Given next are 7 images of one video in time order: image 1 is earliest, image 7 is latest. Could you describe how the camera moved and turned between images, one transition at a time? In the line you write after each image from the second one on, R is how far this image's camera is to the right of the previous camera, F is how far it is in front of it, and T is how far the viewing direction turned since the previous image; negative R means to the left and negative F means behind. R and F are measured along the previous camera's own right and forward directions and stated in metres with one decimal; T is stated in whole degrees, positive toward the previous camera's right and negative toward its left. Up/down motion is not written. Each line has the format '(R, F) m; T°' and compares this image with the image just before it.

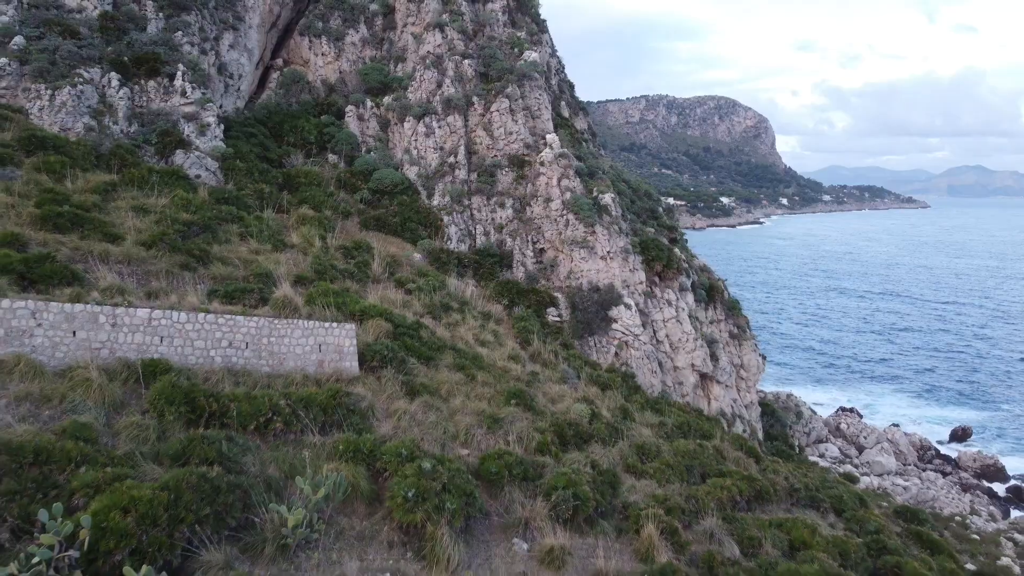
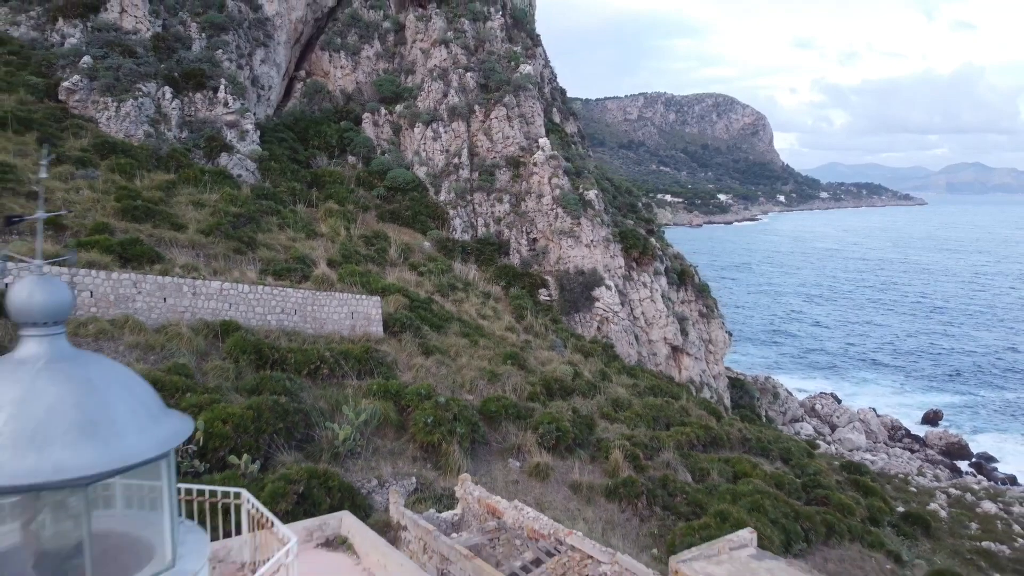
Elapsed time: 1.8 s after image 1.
(0.0, -2.9) m; 0°
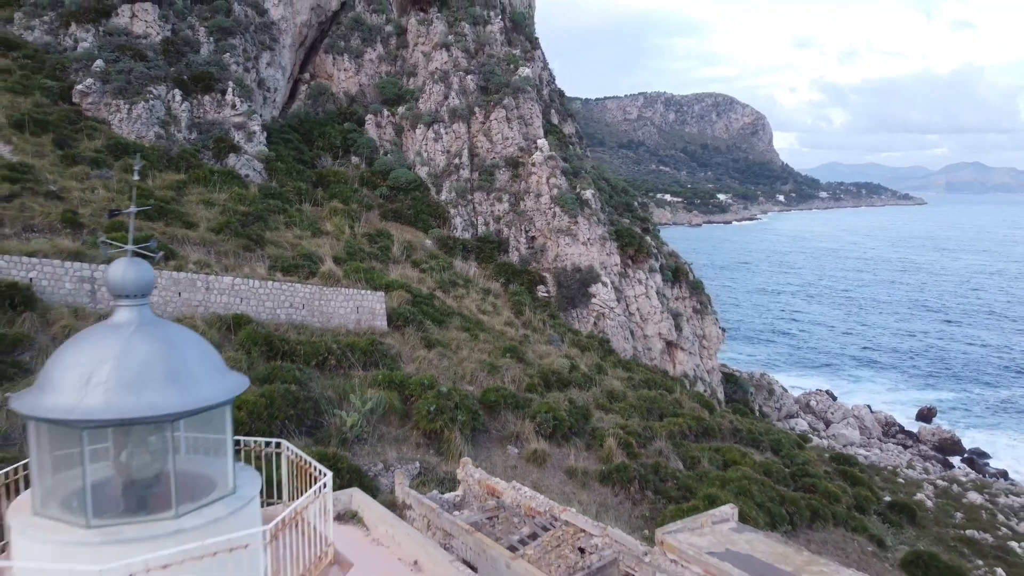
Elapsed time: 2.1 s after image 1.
(0.0, -0.6) m; 0°
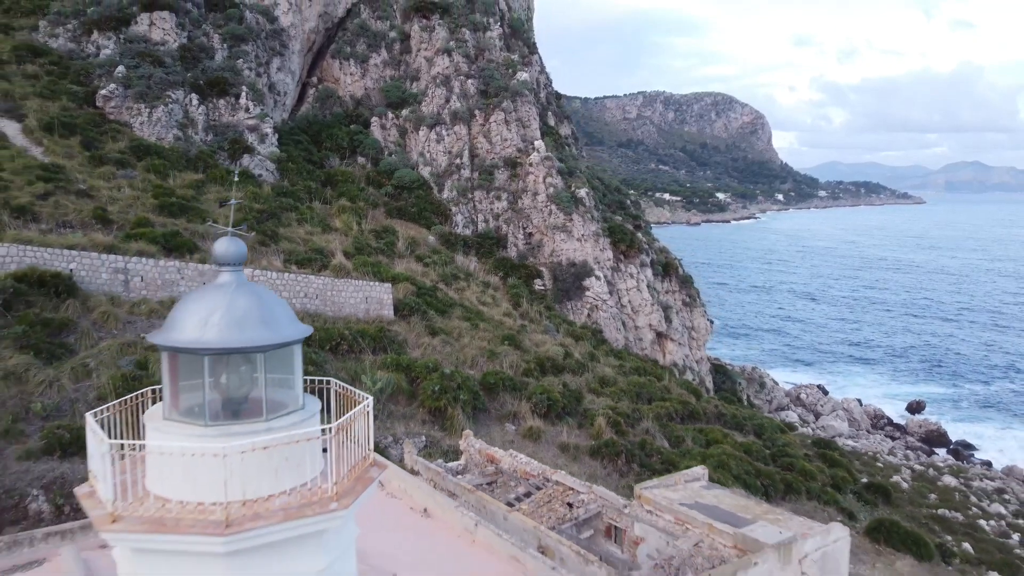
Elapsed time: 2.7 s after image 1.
(0.0, -1.2) m; 0°
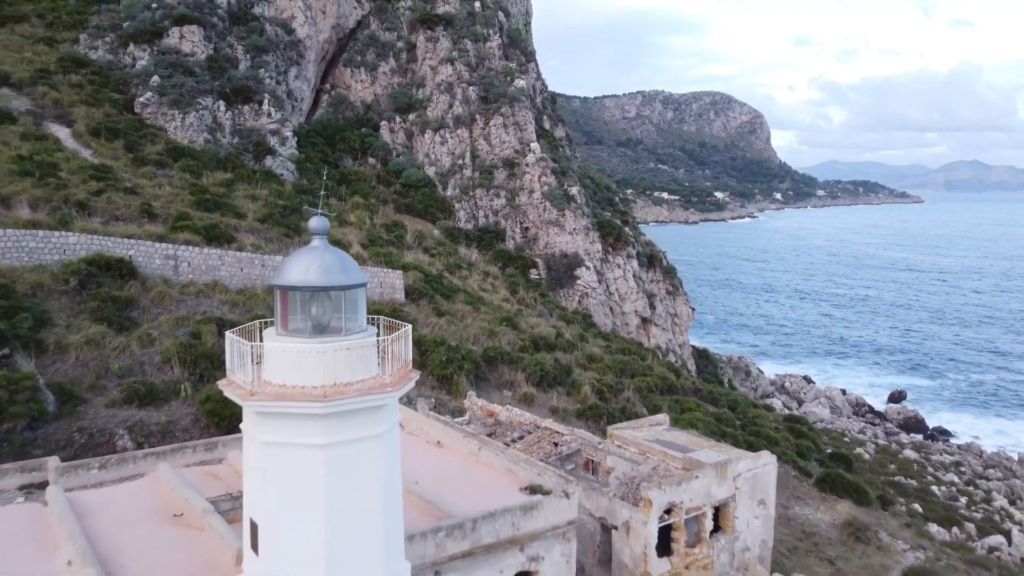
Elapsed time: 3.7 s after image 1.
(0.0, -2.2) m; 0°
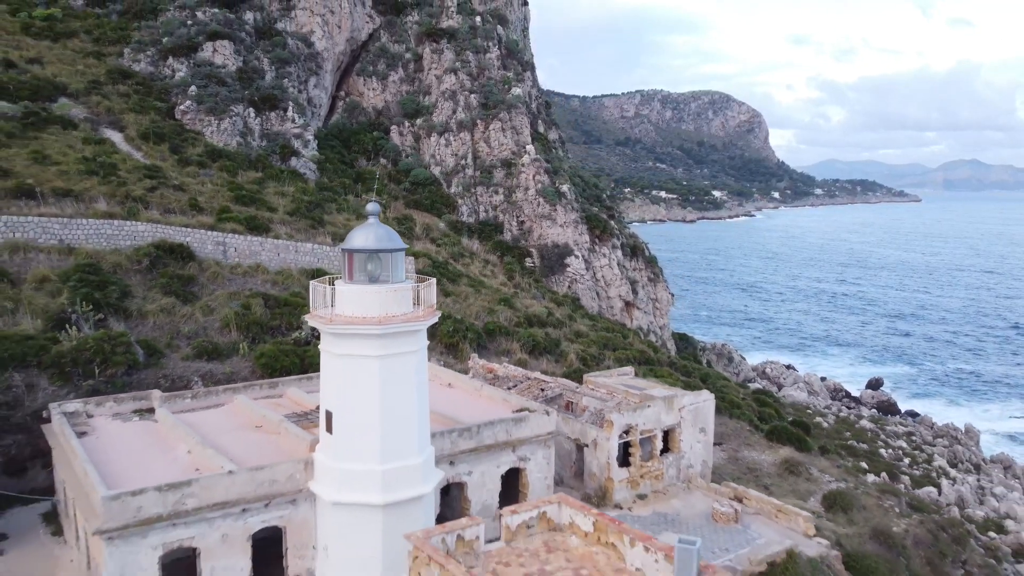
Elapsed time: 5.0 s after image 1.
(+0.1, -3.0) m; 0°
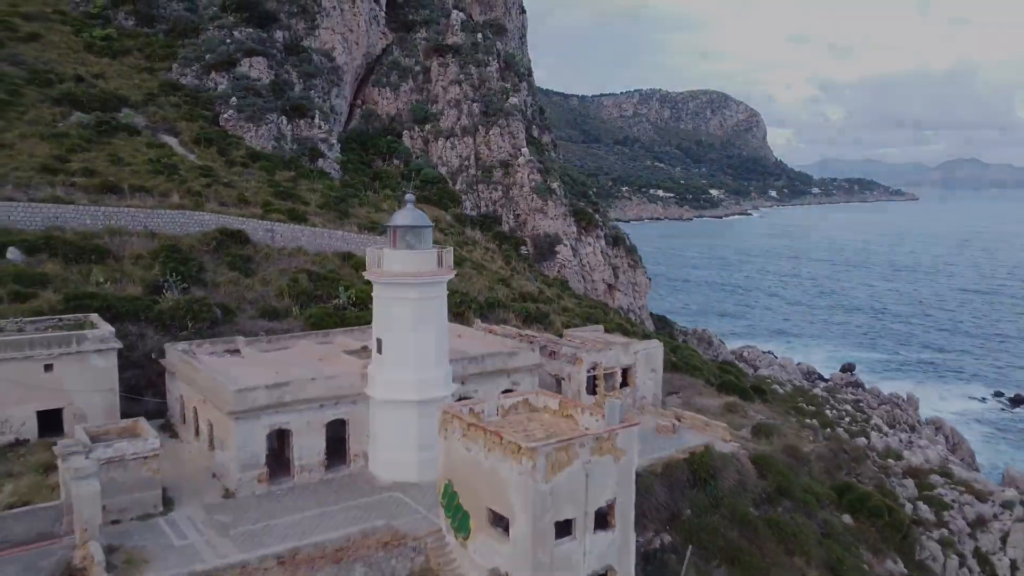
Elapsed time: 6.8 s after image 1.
(+0.1, -4.2) m; 0°
